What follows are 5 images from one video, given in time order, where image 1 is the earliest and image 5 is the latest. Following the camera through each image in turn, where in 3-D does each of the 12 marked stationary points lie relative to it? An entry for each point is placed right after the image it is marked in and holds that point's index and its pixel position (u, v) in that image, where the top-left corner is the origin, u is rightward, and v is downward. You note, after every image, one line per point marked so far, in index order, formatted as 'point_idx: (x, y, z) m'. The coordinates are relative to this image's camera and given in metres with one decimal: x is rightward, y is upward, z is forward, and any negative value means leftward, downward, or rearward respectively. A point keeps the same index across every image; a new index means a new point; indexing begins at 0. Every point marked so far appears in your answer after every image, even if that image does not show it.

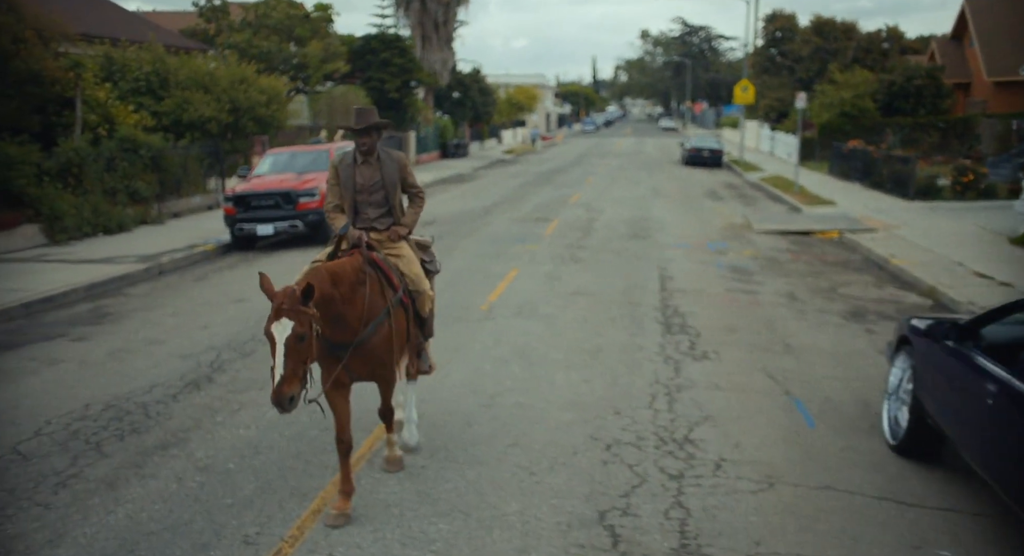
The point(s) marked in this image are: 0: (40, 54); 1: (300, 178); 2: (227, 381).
0: (-10.1, +4.8, +19.3) m
1: (-4.6, +2.1, +19.5) m
2: (-2.7, -1.0, +8.6) m
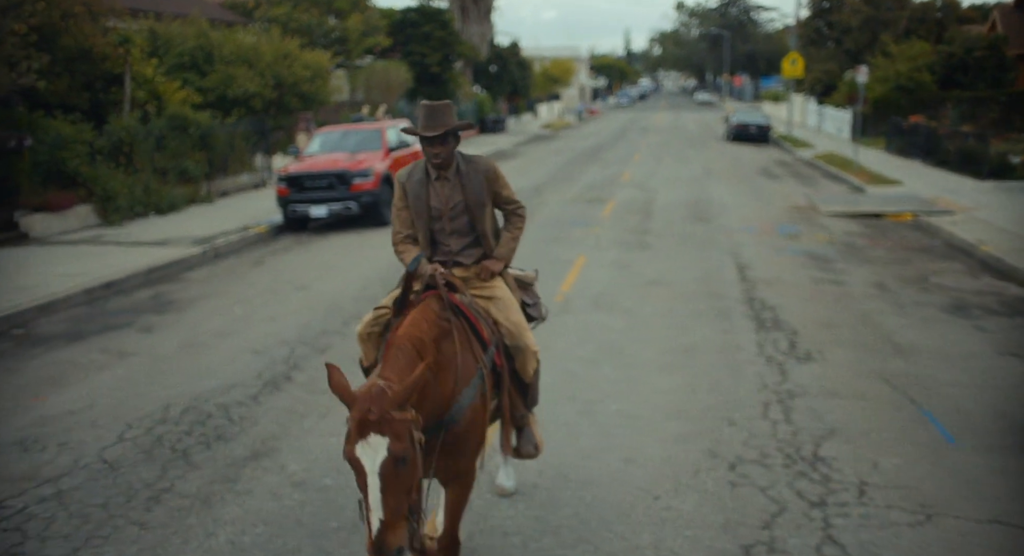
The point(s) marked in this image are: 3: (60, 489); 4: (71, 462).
0: (-8.9, +5.2, +18.9) m
1: (-3.4, +2.5, +19.0) m
2: (-1.9, -0.9, +8.2) m
3: (-2.9, -1.4, +5.8) m
4: (-3.0, -1.3, +6.3) m
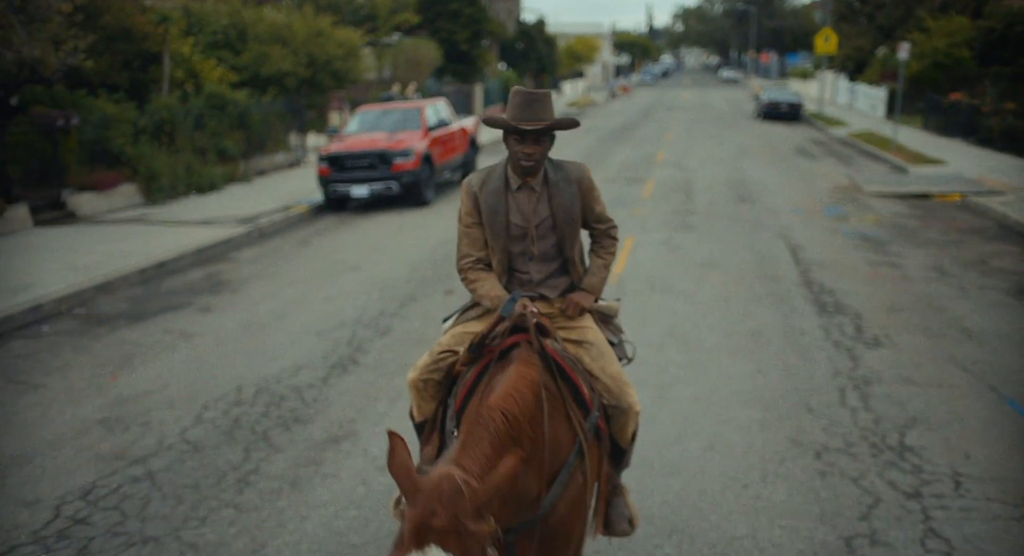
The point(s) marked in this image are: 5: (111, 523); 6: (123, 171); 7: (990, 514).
0: (-8.0, +5.6, +18.9) m
1: (-2.5, +3.0, +19.0) m
2: (-1.3, -0.8, +8.2) m
3: (-2.3, -1.2, +5.8) m
4: (-2.5, -1.2, +6.3) m
5: (-2.3, -1.4, +5.1) m
6: (-7.9, +2.1, +18.3) m
7: (+2.7, -1.3, +5.2) m
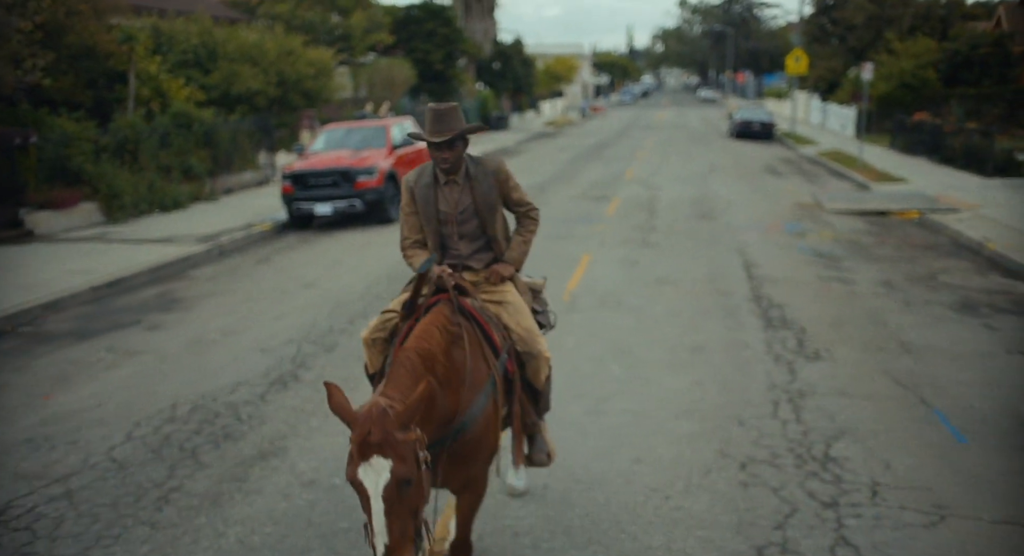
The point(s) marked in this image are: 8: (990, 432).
0: (-8.8, +5.3, +18.9) m
1: (-3.3, +2.6, +19.0) m
2: (-1.8, -0.9, +8.2) m
3: (-2.8, -1.3, +5.8) m
4: (-3.0, -1.3, +6.2) m
5: (-2.8, -1.5, +5.1) m
6: (-8.7, +1.8, +18.2) m
7: (+2.3, -1.4, +5.2) m
8: (+3.5, -1.1, +6.6) m
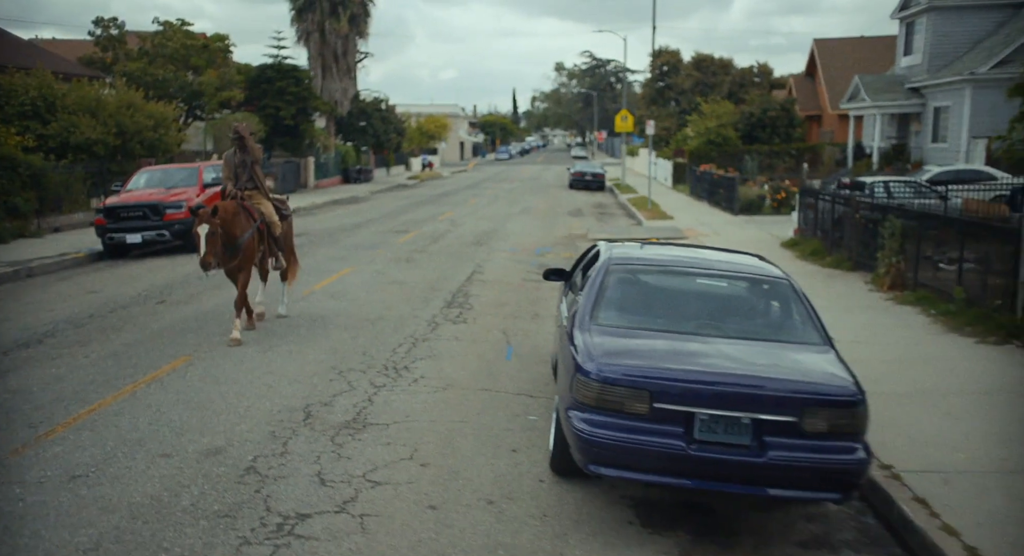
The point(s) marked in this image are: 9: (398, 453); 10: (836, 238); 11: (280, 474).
0: (-13.6, +4.6, +20.5) m
1: (-8.1, +2.0, +21.1) m
2: (-5.2, -0.7, +10.4) m
3: (-6.0, -1.0, +7.8) m
4: (-6.2, -1.0, +8.3) m
5: (-5.8, -1.1, +7.1) m
6: (-13.3, +1.2, +19.6) m
7: (-0.8, -1.0, +7.9) m
8: (+0.2, -0.8, +9.5) m
9: (-0.8, -1.2, +6.3) m
10: (+5.7, +0.7, +15.8) m
11: (-1.5, -1.3, +5.9) m
